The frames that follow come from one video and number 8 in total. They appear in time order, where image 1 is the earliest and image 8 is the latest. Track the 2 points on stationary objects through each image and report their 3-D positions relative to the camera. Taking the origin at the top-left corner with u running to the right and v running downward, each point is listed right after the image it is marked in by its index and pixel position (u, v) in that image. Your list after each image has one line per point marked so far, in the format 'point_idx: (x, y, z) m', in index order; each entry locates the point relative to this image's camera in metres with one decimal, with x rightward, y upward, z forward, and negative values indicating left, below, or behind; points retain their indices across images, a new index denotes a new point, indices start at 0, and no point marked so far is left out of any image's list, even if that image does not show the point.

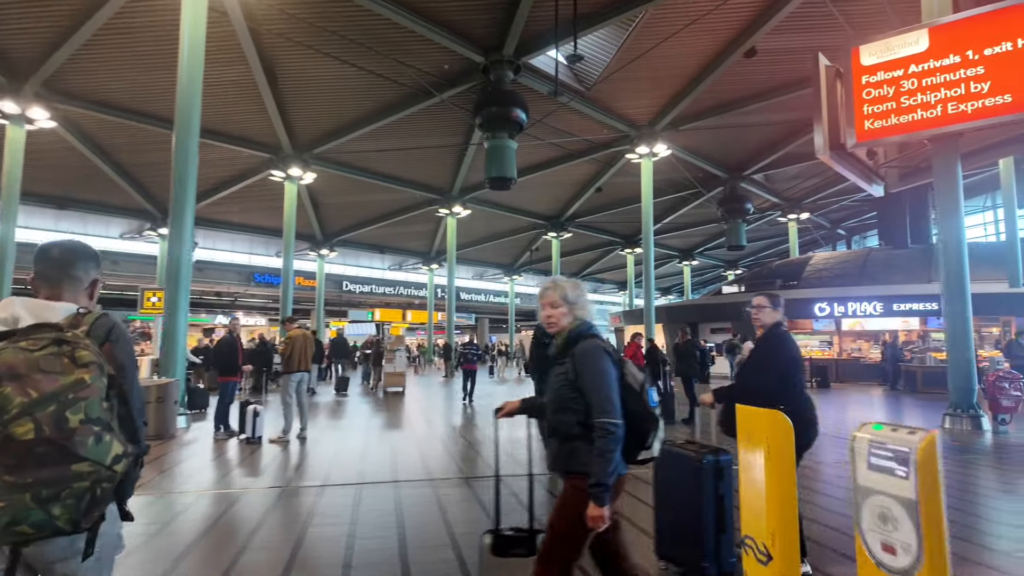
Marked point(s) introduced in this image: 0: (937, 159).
0: (+6.0, +1.8, +8.3) m
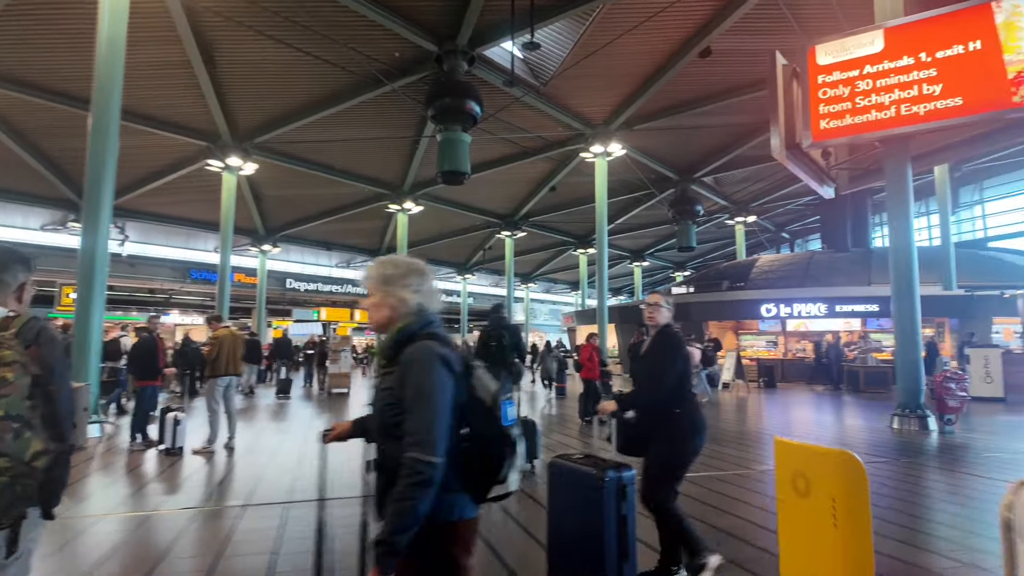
0: (+5.4, +1.8, +8.4) m
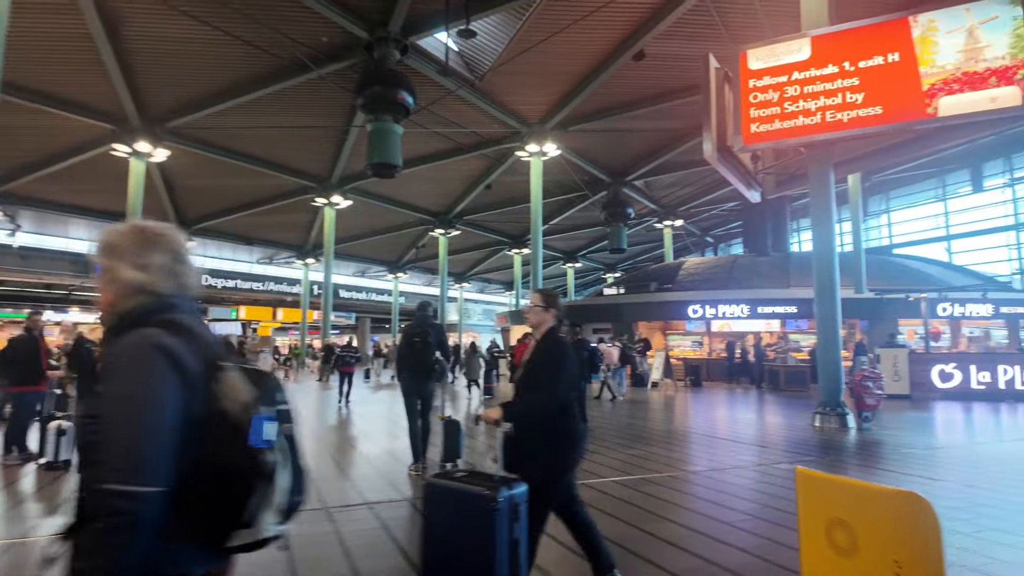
0: (+4.4, +1.8, +8.6) m
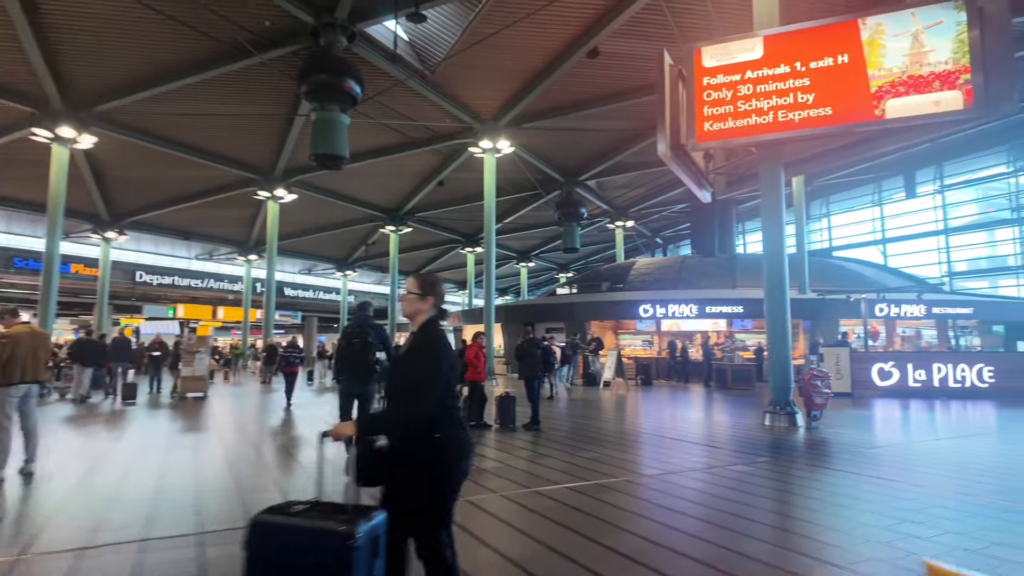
0: (+3.7, +1.8, +8.7) m
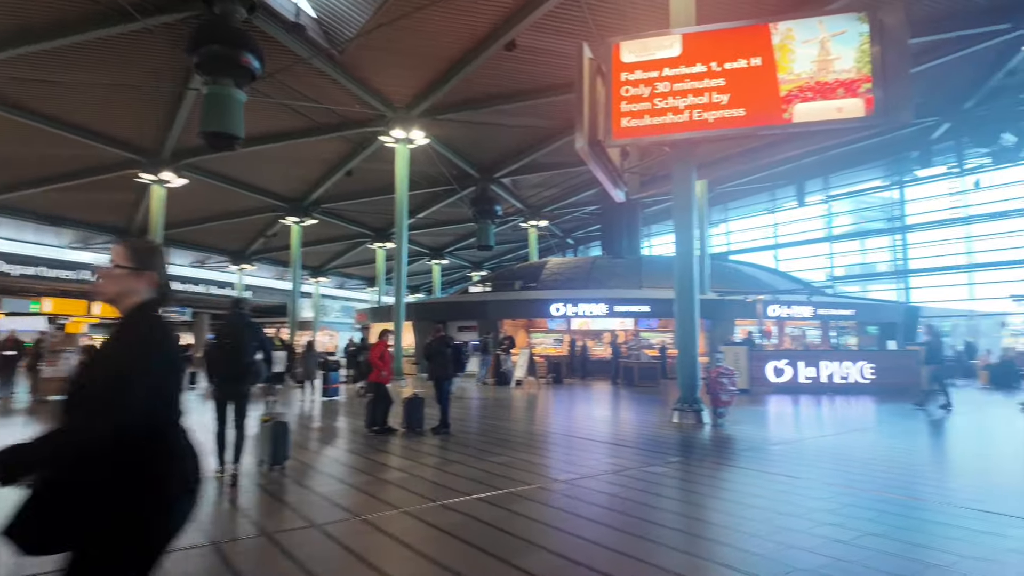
0: (+2.4, +1.8, +8.7) m
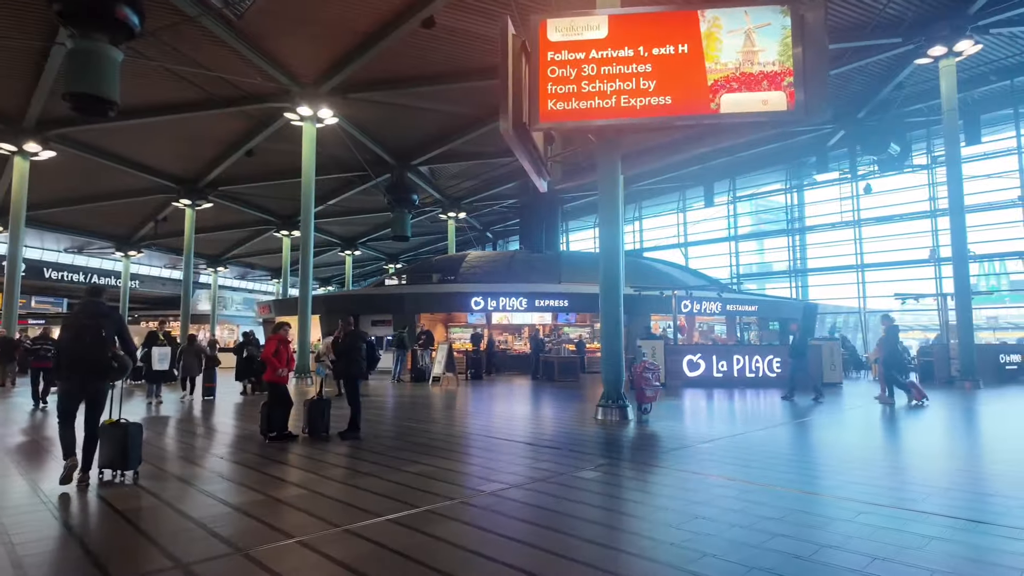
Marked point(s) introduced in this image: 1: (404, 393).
0: (+1.3, +1.9, +8.4) m
1: (-2.6, -2.5, +13.8) m
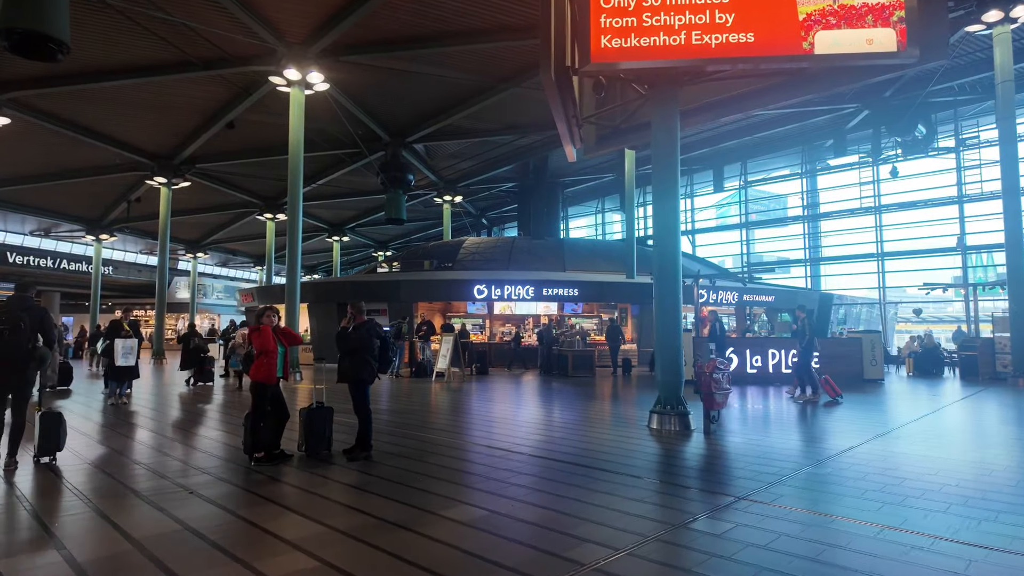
0: (+1.7, +2.1, +7.1) m
1: (-2.3, -2.1, +12.4) m
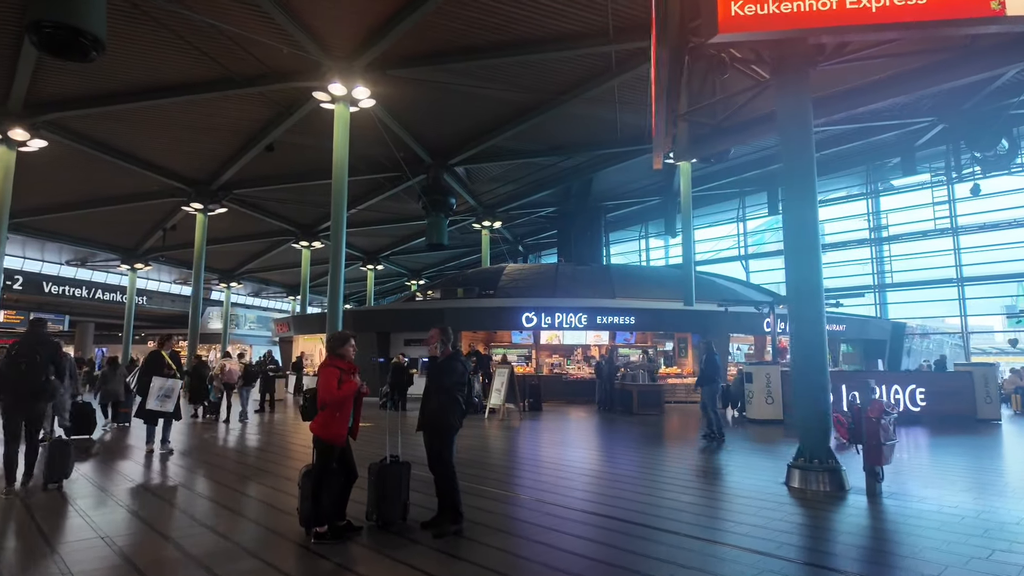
0: (+2.6, +1.9, +6.0) m
1: (-1.1, -2.7, +11.3) m
